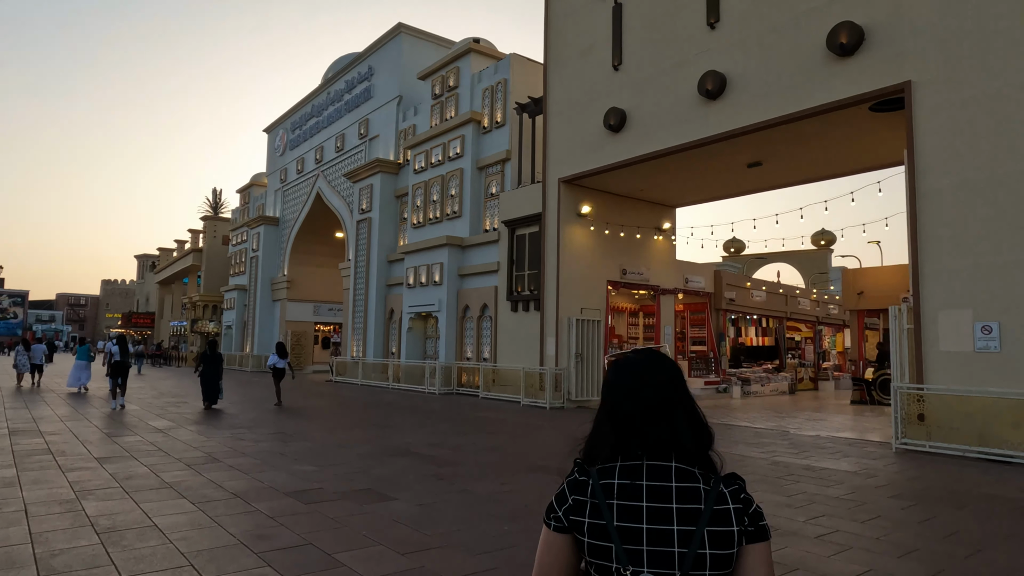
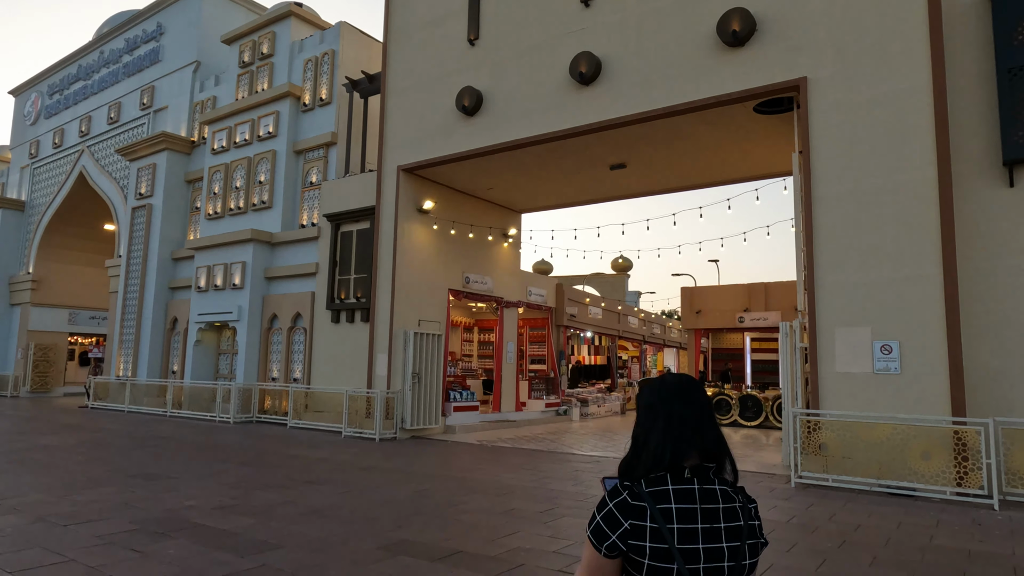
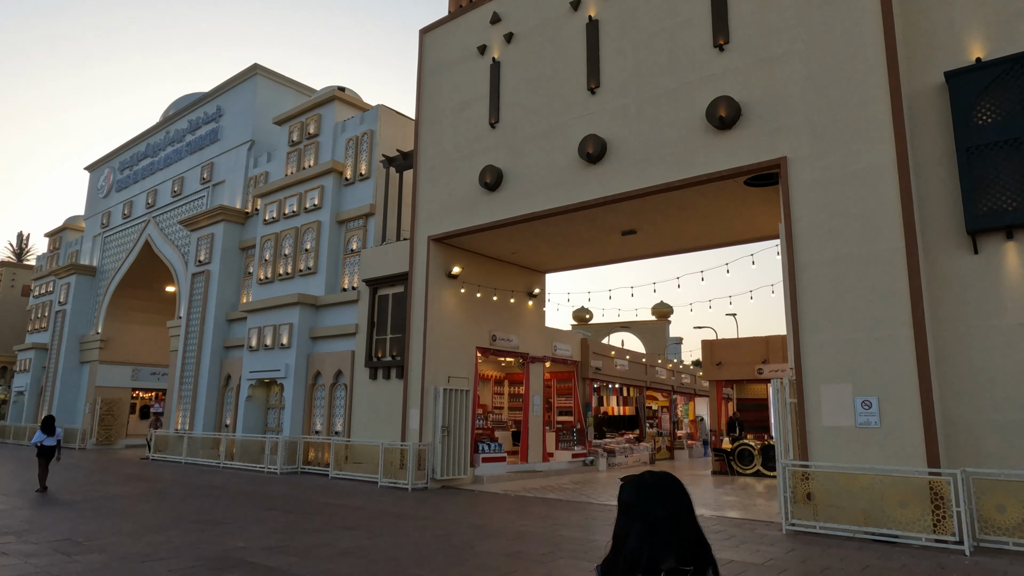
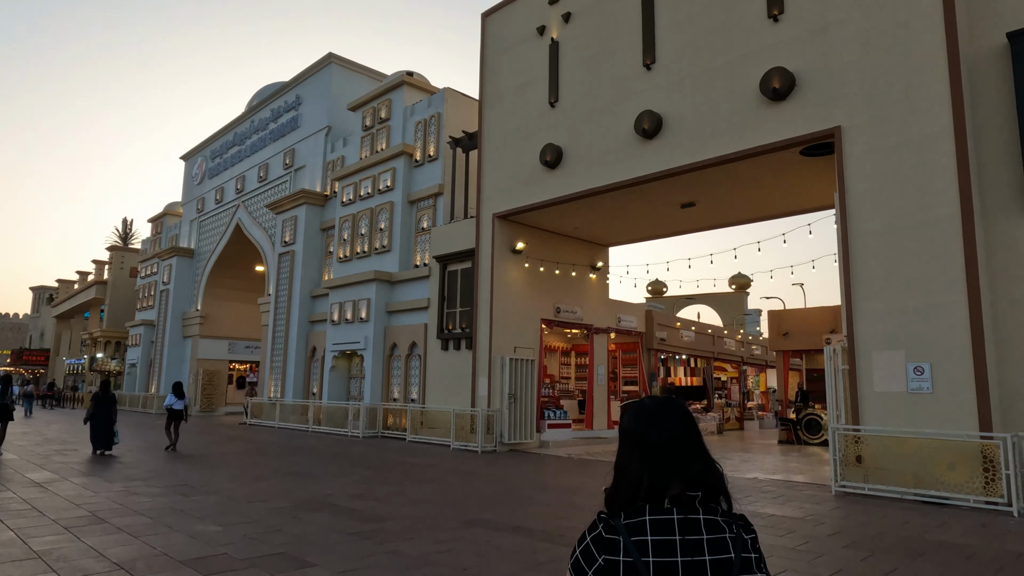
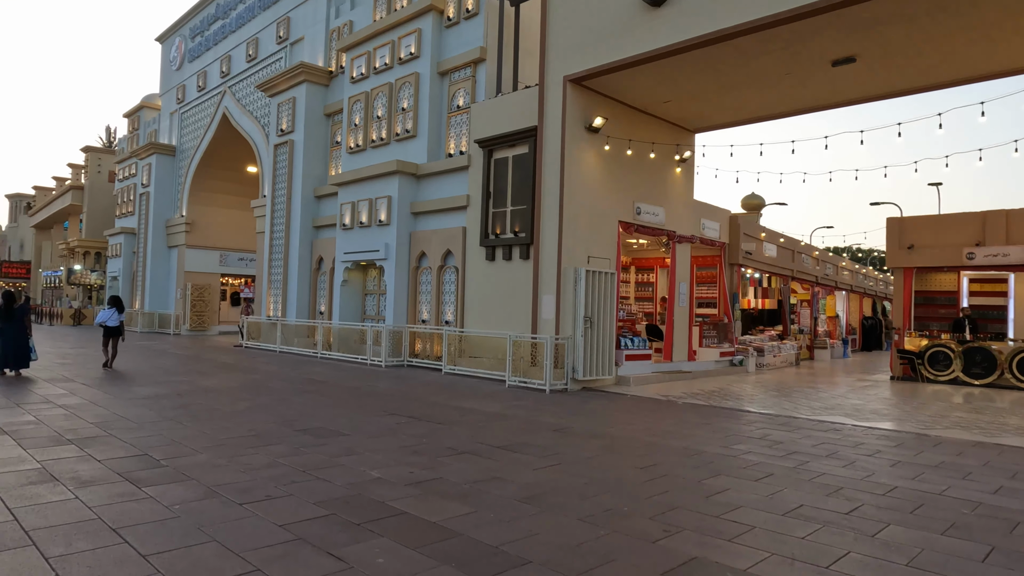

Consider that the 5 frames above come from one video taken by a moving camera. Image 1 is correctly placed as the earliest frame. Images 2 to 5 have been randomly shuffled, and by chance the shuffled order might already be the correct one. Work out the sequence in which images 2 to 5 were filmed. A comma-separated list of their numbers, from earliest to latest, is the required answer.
4, 3, 2, 5
